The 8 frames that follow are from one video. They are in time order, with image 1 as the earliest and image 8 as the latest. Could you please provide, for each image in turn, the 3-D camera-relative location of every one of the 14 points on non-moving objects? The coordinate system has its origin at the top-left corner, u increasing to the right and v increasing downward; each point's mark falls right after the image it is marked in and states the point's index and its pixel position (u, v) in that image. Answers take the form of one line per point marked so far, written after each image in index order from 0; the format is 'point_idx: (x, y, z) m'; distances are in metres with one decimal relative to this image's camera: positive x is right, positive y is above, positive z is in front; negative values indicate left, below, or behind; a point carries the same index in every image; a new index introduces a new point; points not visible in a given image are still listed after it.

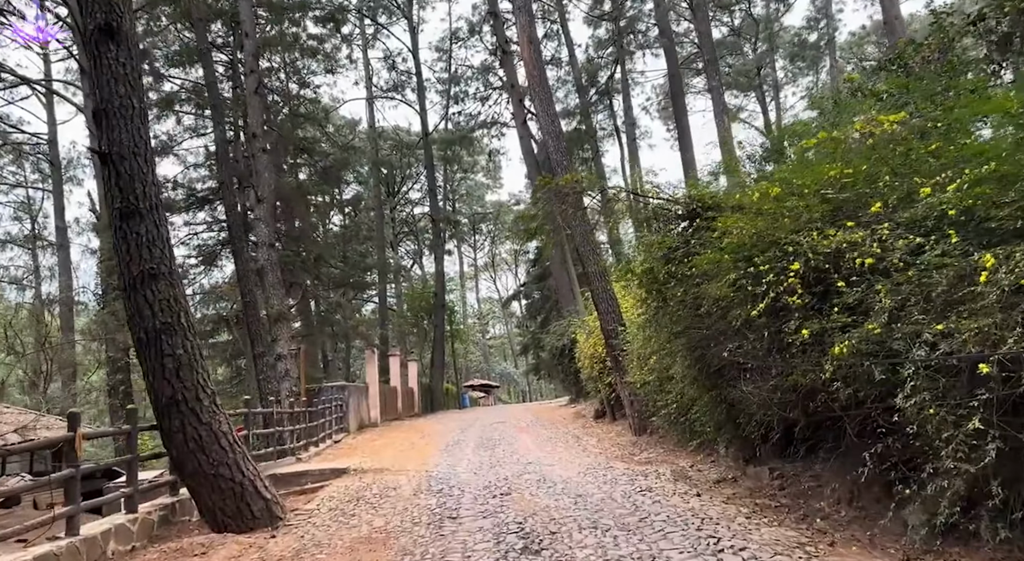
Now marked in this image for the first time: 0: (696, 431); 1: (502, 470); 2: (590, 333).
0: (+2.1, -1.7, +9.2) m
1: (-0.2, -2.3, +9.6) m
2: (+1.5, -1.0, +15.6) m
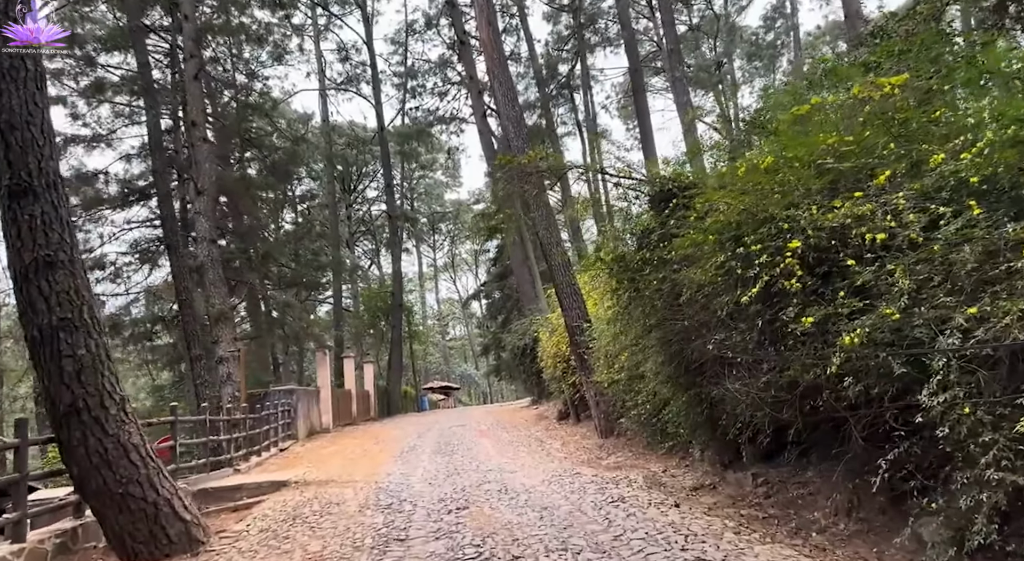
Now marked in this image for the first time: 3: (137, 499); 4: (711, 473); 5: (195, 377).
0: (+1.7, -1.6, +8.5) m
1: (-0.6, -2.2, +8.8) m
2: (+0.8, -0.9, +14.9) m
3: (-2.8, -1.6, +5.9) m
4: (+1.8, -1.7, +7.1) m
5: (-6.2, -1.9, +15.7) m
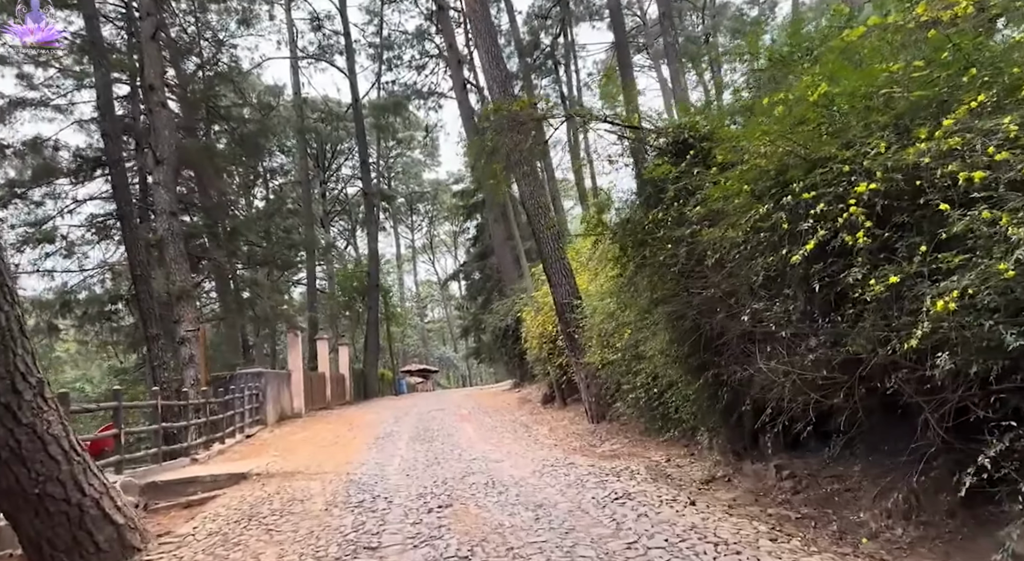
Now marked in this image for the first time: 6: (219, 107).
0: (+1.5, -1.3, +7.7) m
1: (-0.8, -1.9, +7.9) m
2: (+0.4, -0.5, +14.1) m
3: (-2.8, -1.4, +5.0) m
4: (+1.7, -1.4, +6.3) m
5: (-6.5, -1.4, +14.7) m
6: (-6.2, +3.6, +17.2) m
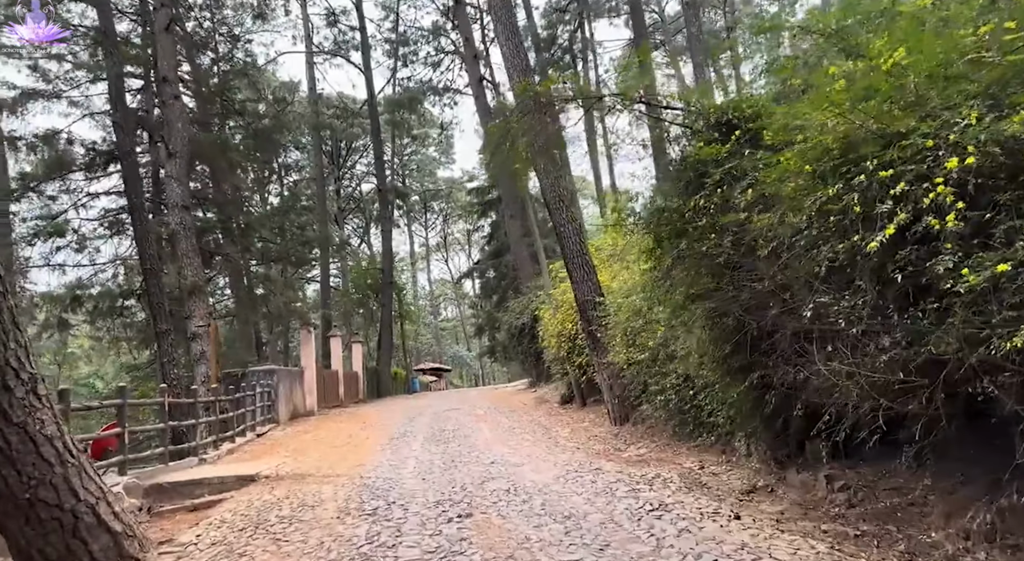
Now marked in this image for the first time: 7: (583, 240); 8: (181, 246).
0: (+1.7, -1.3, +7.3) m
1: (-0.5, -1.8, +7.5) m
2: (+0.8, -0.4, +13.6) m
3: (-2.7, -1.3, +4.6) m
4: (+1.9, -1.4, +5.9) m
5: (-6.2, -1.3, +14.4) m
6: (-5.8, +3.7, +16.9) m
7: (+0.9, +0.5, +10.5) m
8: (-5.9, +0.6, +14.3) m
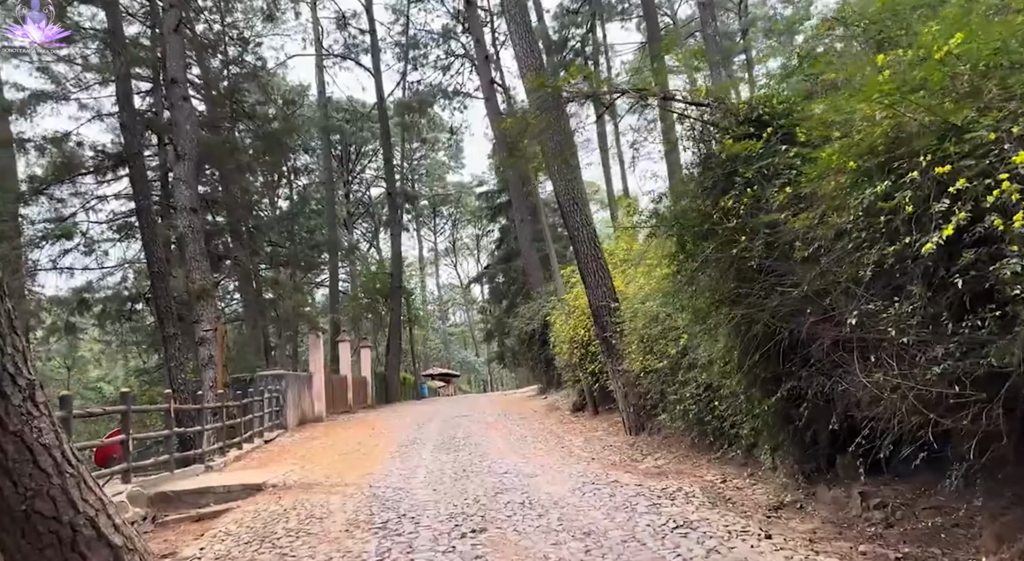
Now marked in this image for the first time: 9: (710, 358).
0: (+1.9, -1.3, +7.0) m
1: (-0.4, -1.9, +7.3) m
2: (+1.0, -0.5, +13.4) m
3: (-2.6, -1.3, +4.4) m
4: (+2.0, -1.4, +5.6) m
5: (-6.0, -1.4, +14.2) m
6: (-5.5, +3.6, +16.8) m
7: (+1.1, +0.5, +10.3) m
8: (-5.7, +0.6, +14.1) m
9: (+1.5, -0.6, +6.2) m
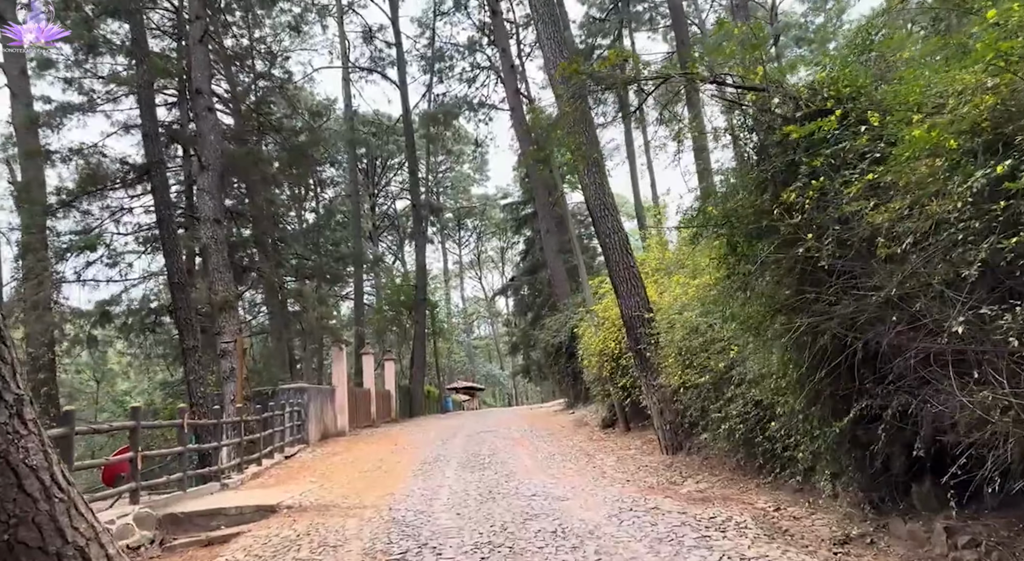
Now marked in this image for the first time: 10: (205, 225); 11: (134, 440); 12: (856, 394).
0: (+2.1, -1.4, +6.4) m
1: (-0.2, -2.0, +6.7) m
2: (+1.4, -0.7, +12.8) m
3: (-2.4, -1.3, +3.9) m
4: (+2.2, -1.5, +5.0) m
5: (-5.5, -1.6, +13.8) m
6: (-5.0, +3.4, +16.5) m
7: (+1.4, +0.3, +9.8) m
8: (-5.2, +0.4, +13.8) m
9: (+1.8, -0.7, +5.6) m
10: (-5.3, +1.0, +13.8) m
11: (-3.4, -1.5, +7.3) m
12: (+1.9, -0.7, +4.7) m
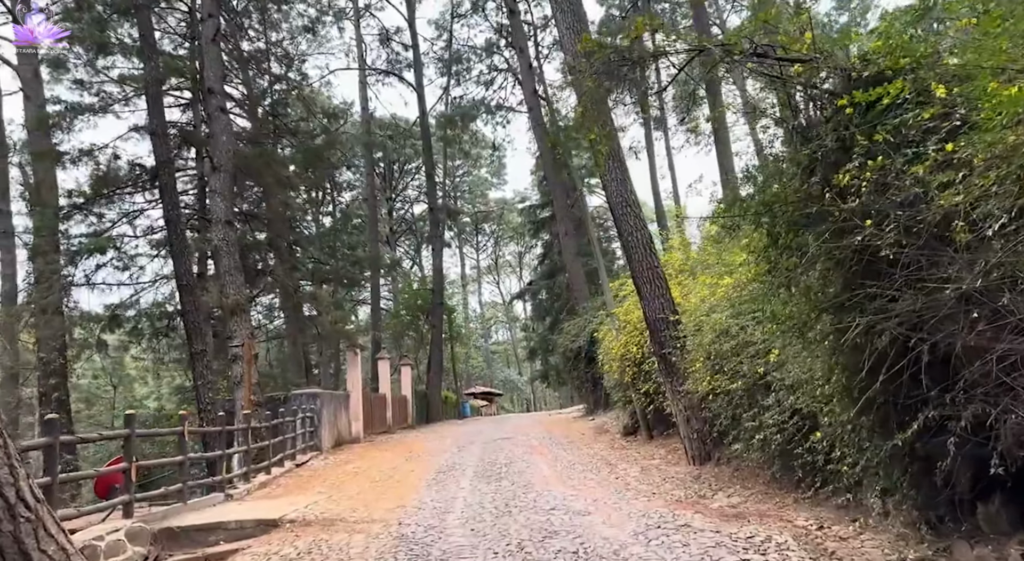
0: (+2.2, -1.4, +5.9) m
1: (0.0, -1.9, +6.3) m
2: (+1.7, -0.7, +12.3) m
3: (-2.3, -1.3, +3.5) m
4: (+2.3, -1.5, +4.5) m
5: (-5.2, -1.6, +13.5) m
6: (-4.6, +3.3, +16.1) m
7: (+1.6, +0.3, +9.3) m
8: (-4.9, +0.3, +13.4) m
9: (+1.9, -0.6, +5.1) m
10: (-5.0, +0.9, +13.5) m
11: (-3.3, -1.5, +6.9) m
12: (+2.0, -0.7, +4.1) m
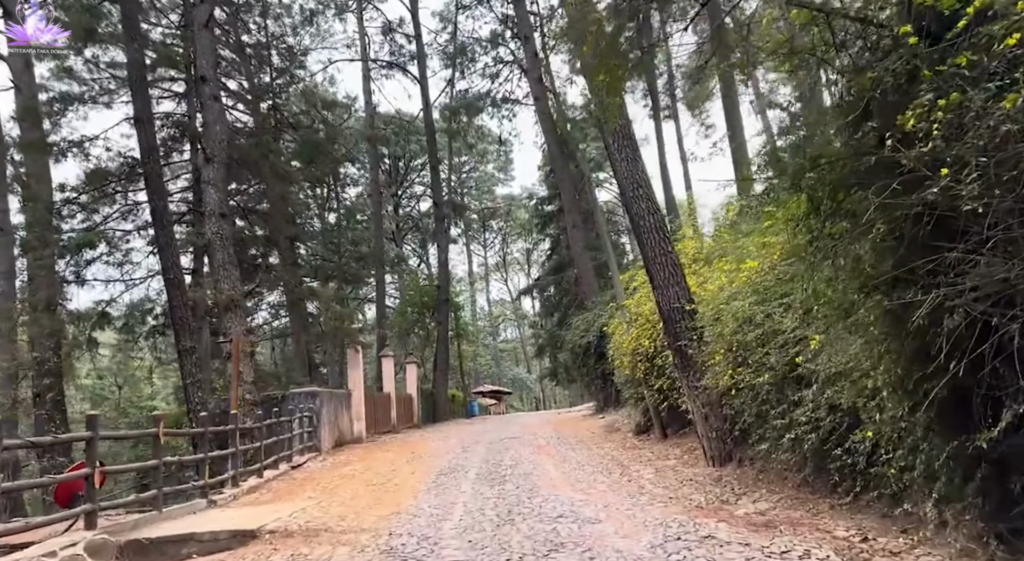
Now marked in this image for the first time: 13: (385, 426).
0: (+2.3, -1.2, +5.2) m
1: (0.0, -1.8, +5.6) m
2: (+1.8, -0.6, +11.7) m
3: (-2.3, -1.2, +2.9) m
4: (+2.3, -1.3, +3.8) m
5: (-5.2, -1.5, +12.9) m
6: (-4.6, +3.4, +15.5) m
7: (+1.7, +0.5, +8.6) m
8: (-4.8, +0.4, +12.8) m
9: (+1.8, -0.5, +4.4) m
10: (-5.0, +1.0, +12.9) m
11: (-3.3, -1.4, +6.3) m
12: (+2.0, -0.5, +3.5) m
13: (-3.2, -3.6, +19.9) m
